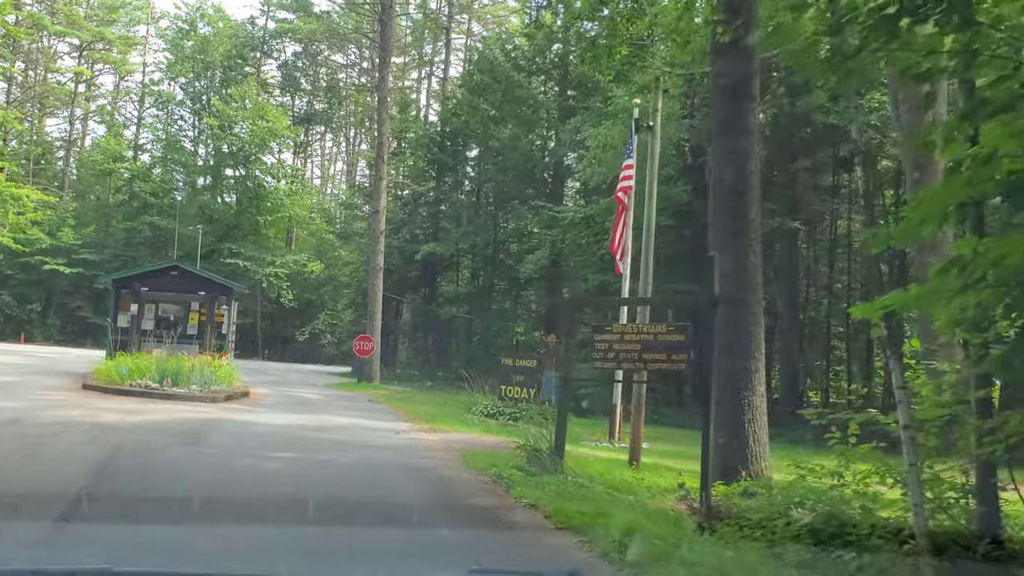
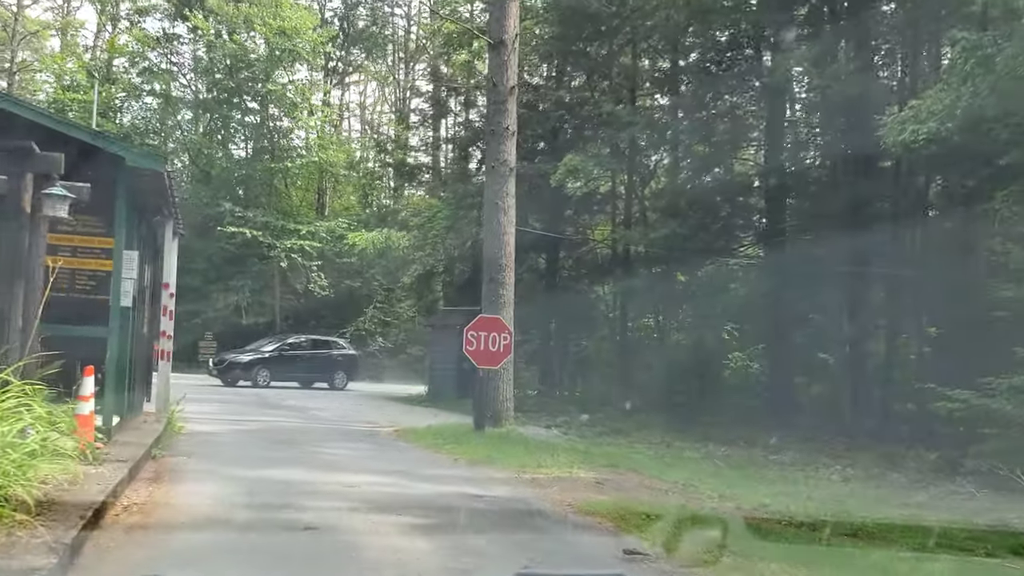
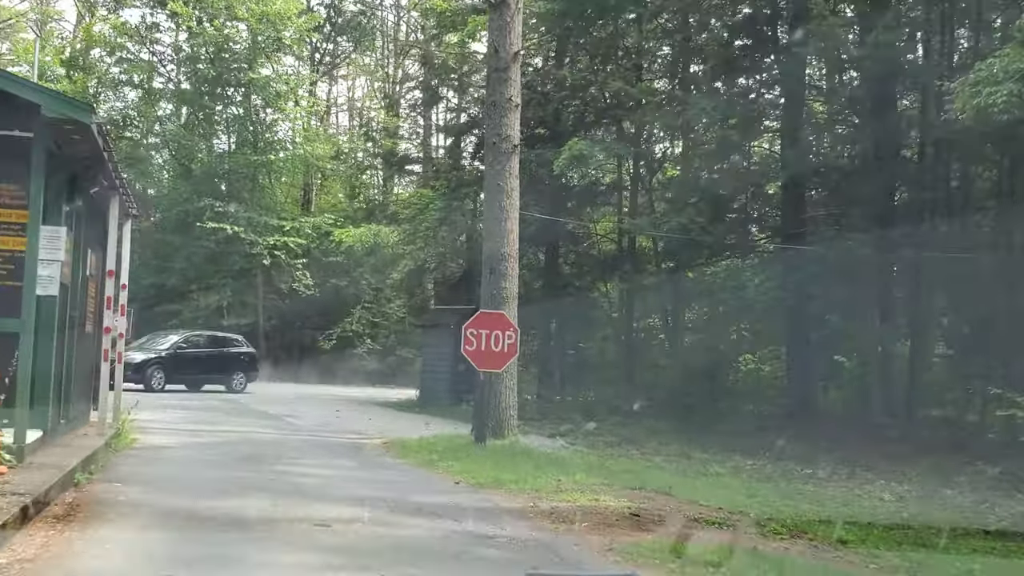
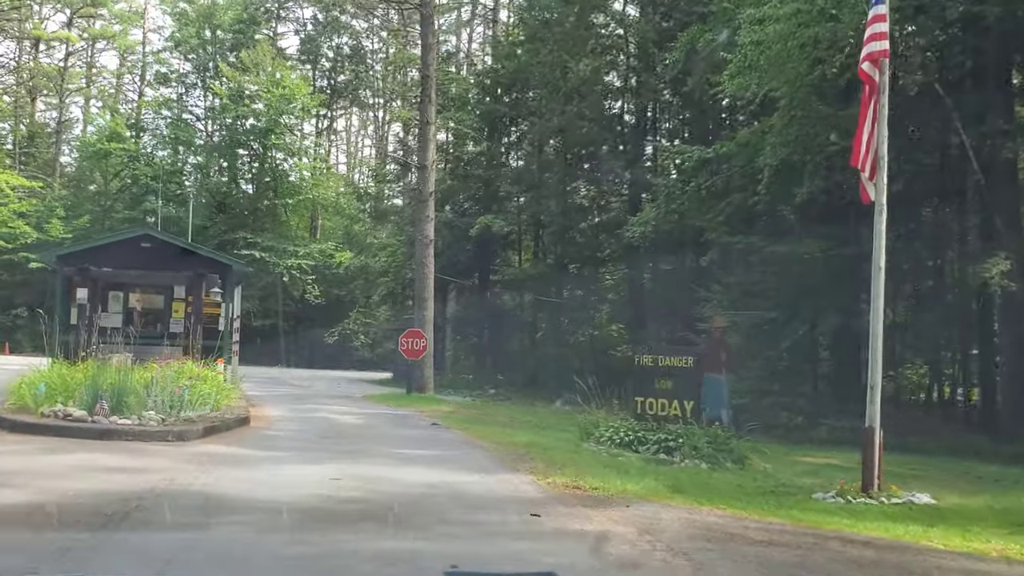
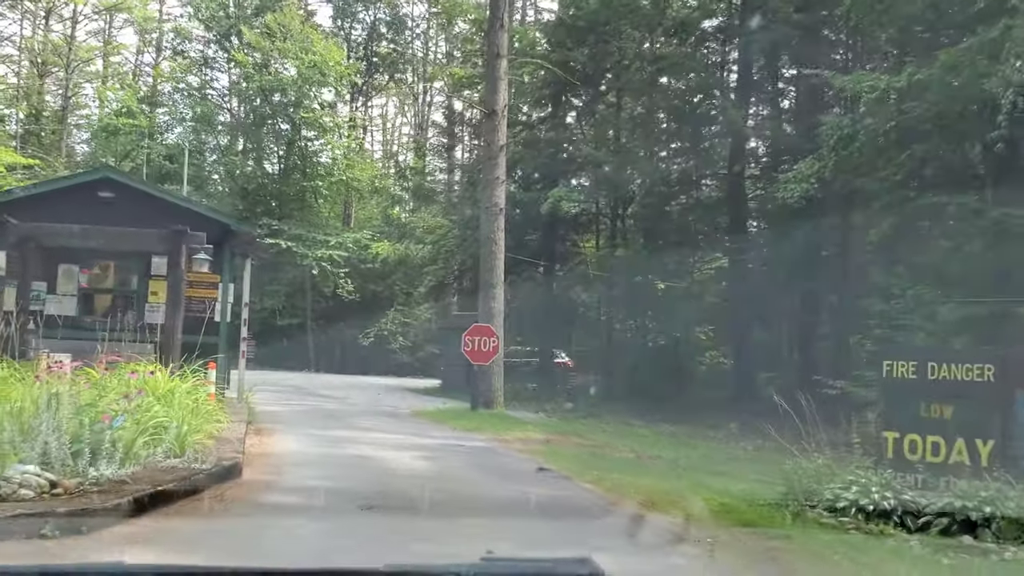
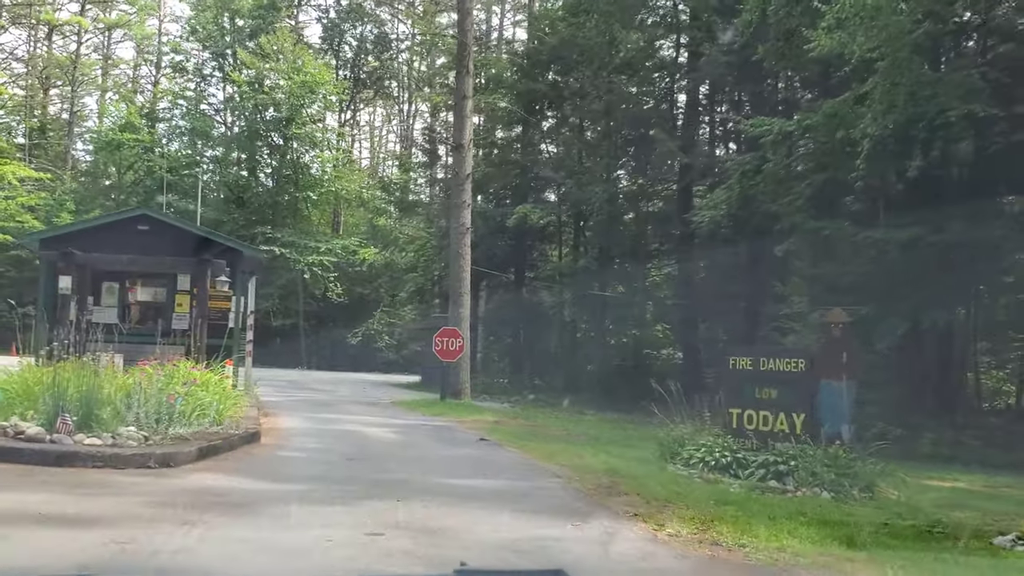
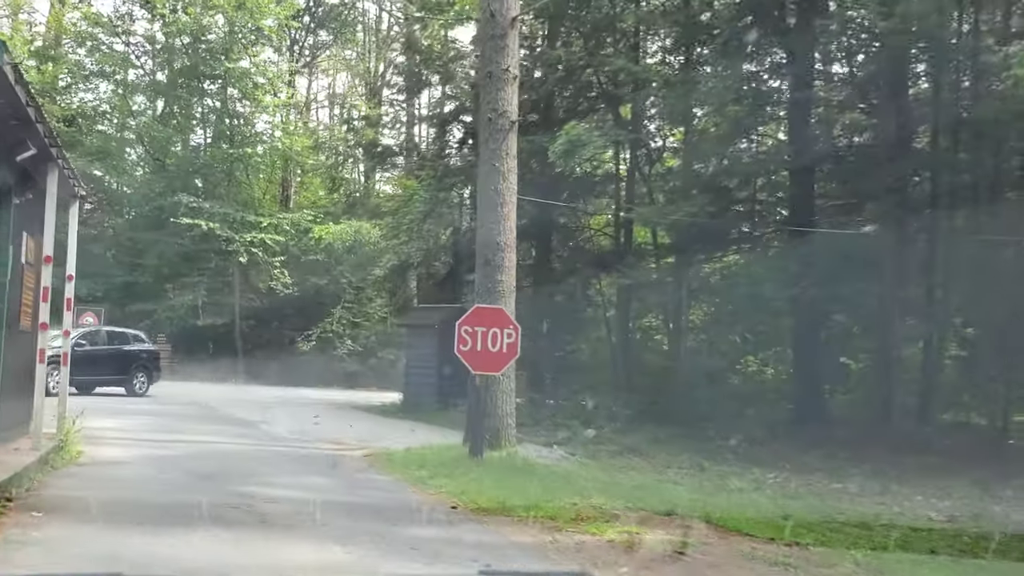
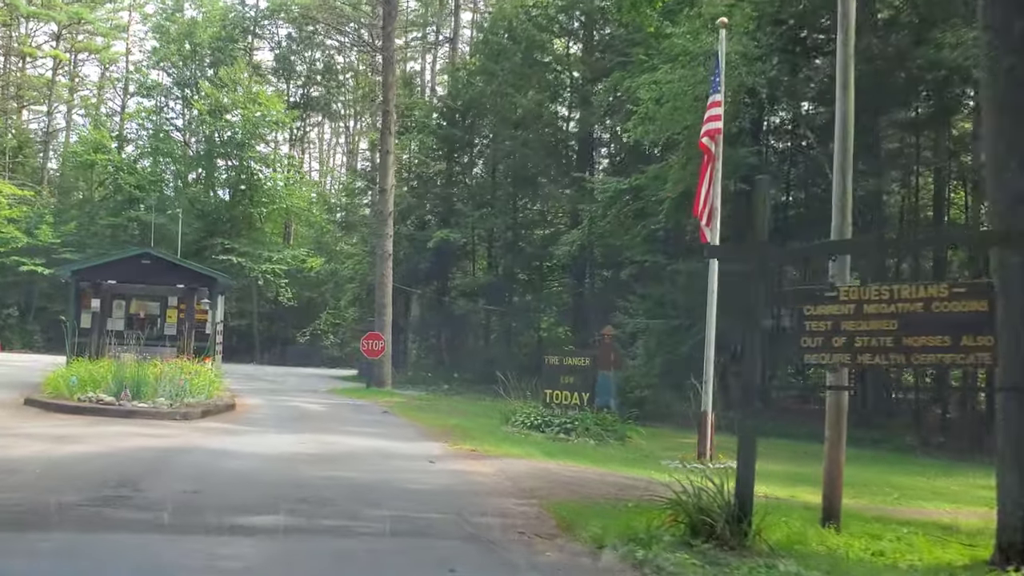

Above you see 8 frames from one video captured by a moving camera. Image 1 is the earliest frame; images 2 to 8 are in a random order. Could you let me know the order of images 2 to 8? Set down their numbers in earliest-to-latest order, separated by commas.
8, 4, 6, 5, 2, 3, 7
